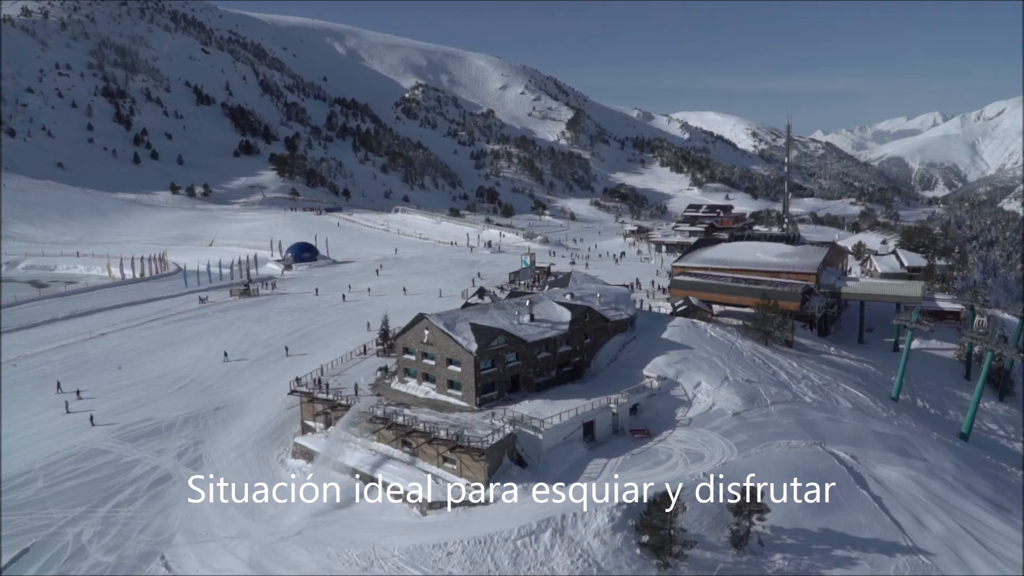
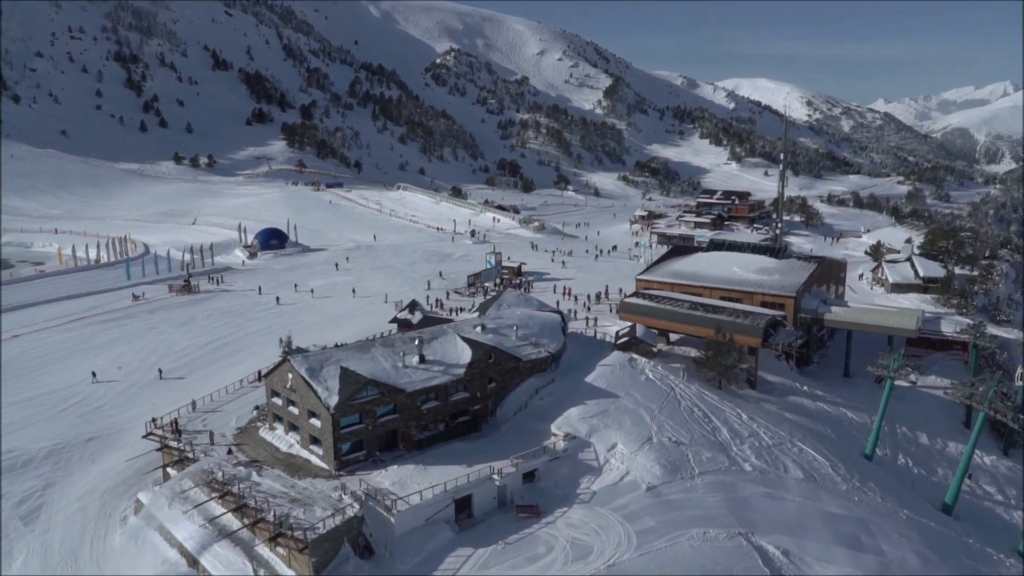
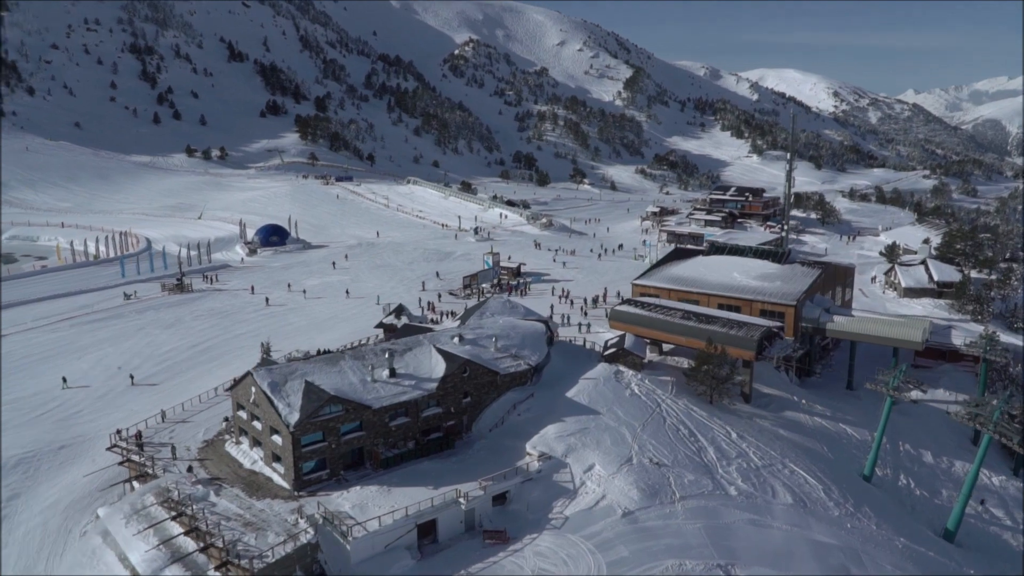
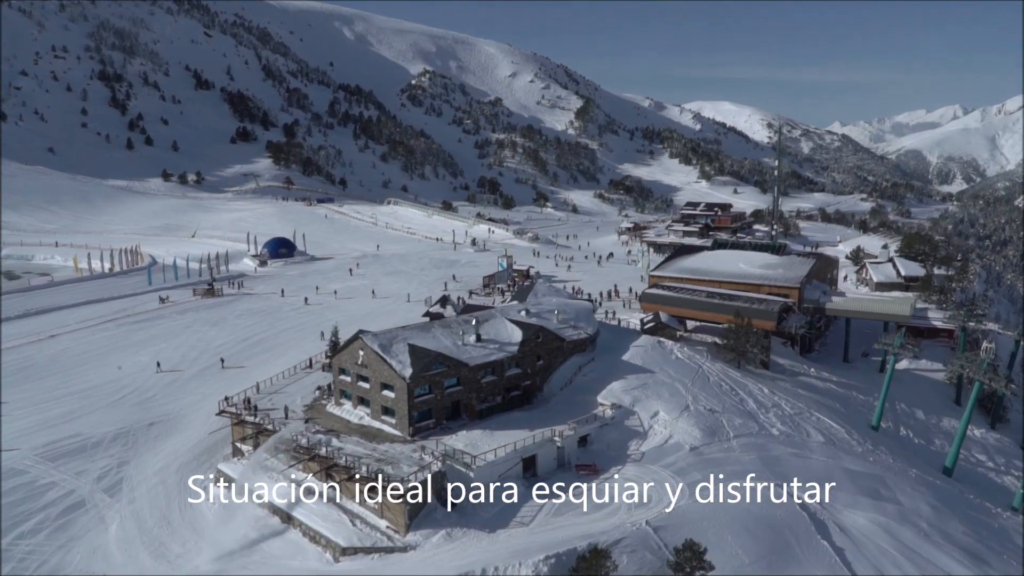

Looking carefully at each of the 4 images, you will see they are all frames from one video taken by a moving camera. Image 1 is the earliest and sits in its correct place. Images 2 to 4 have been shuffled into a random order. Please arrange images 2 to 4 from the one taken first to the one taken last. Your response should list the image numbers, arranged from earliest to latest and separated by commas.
4, 2, 3
